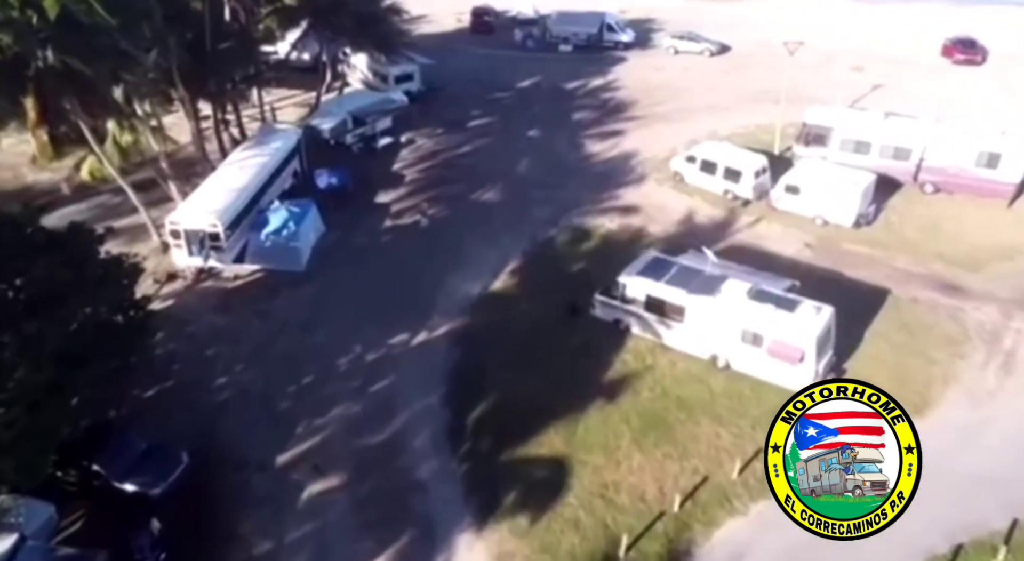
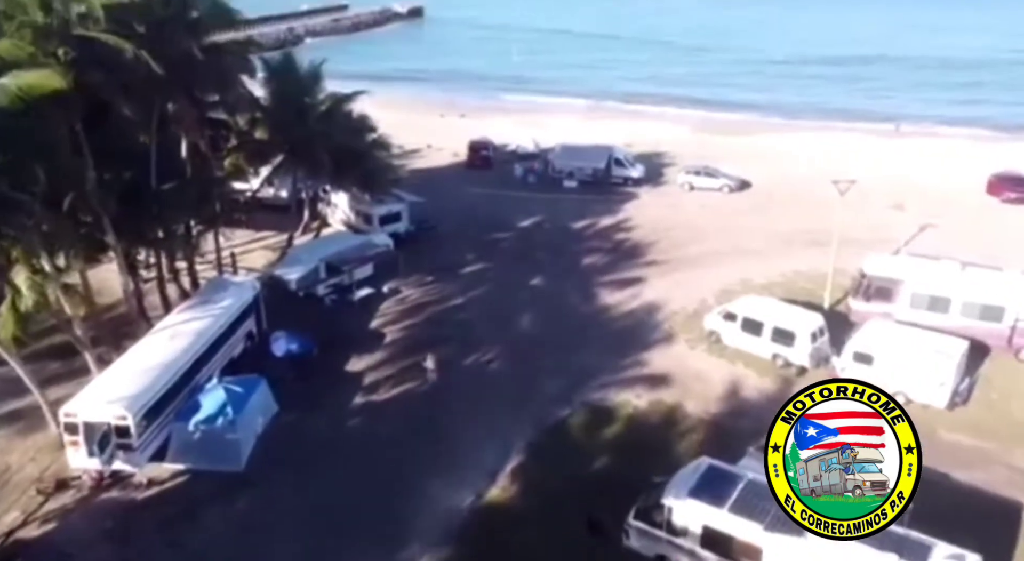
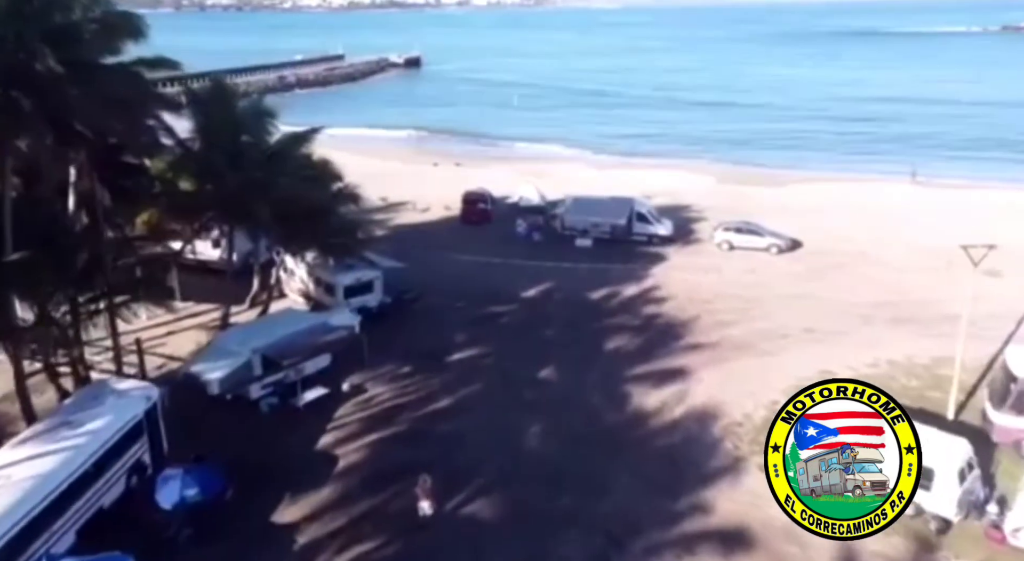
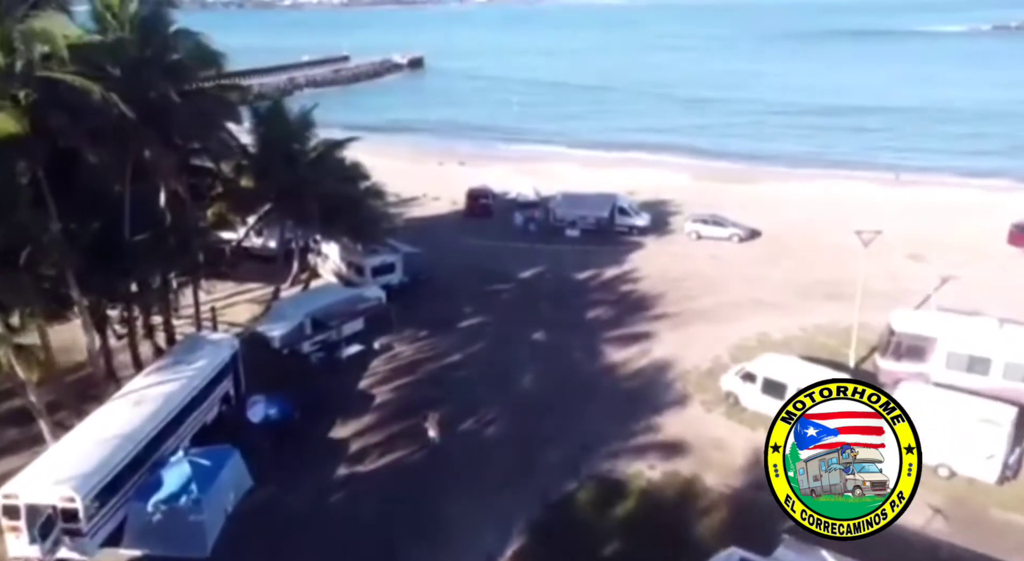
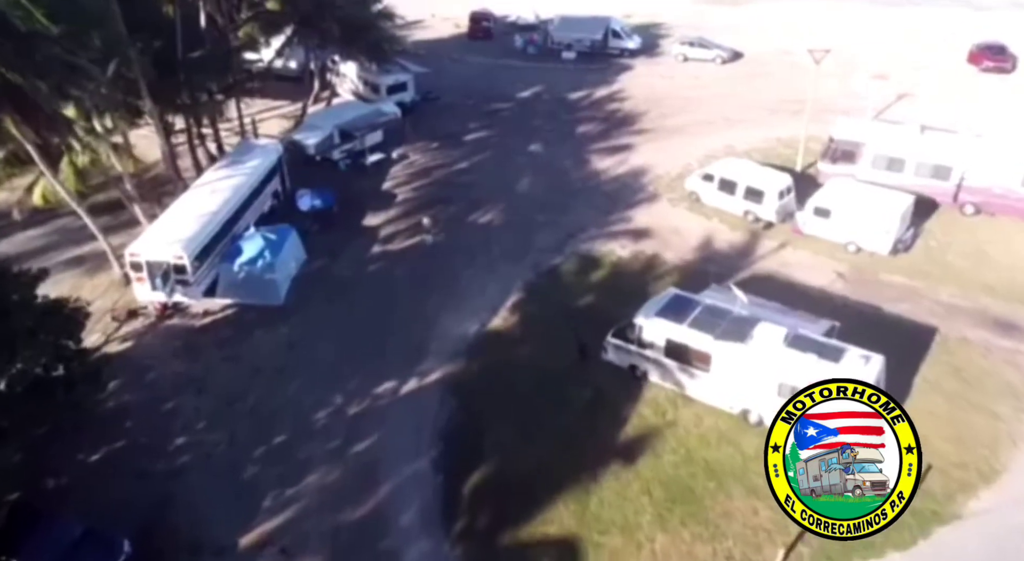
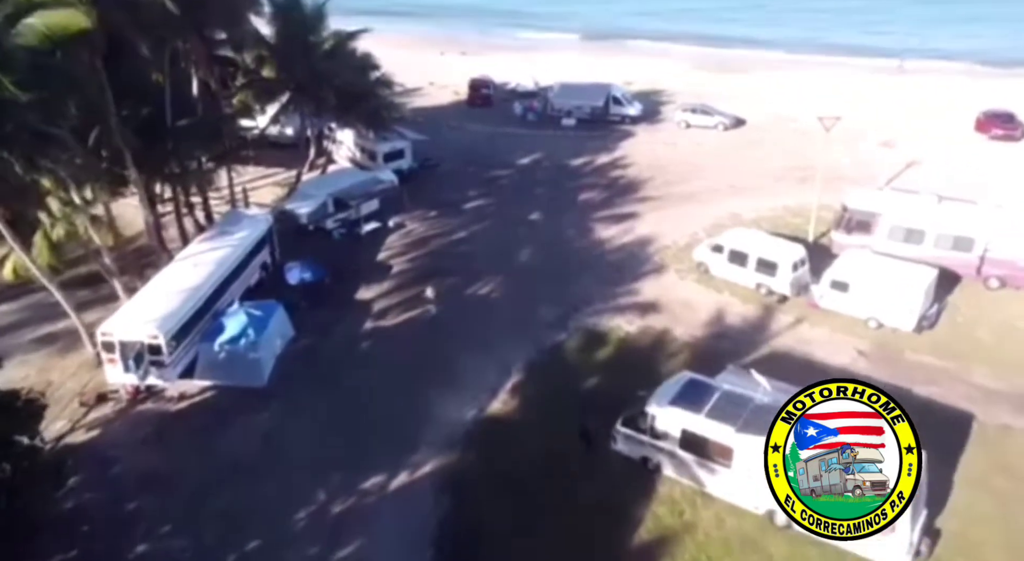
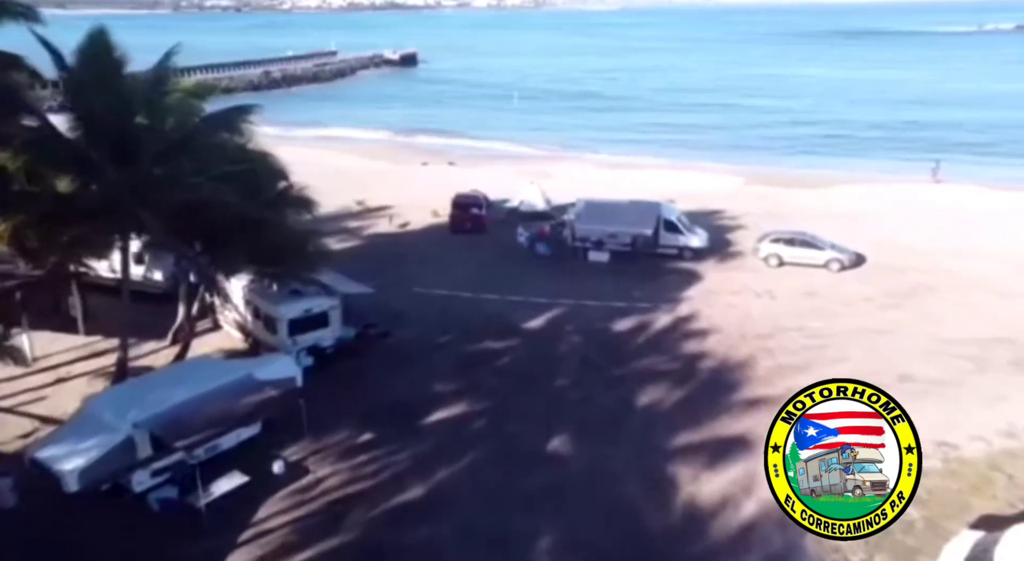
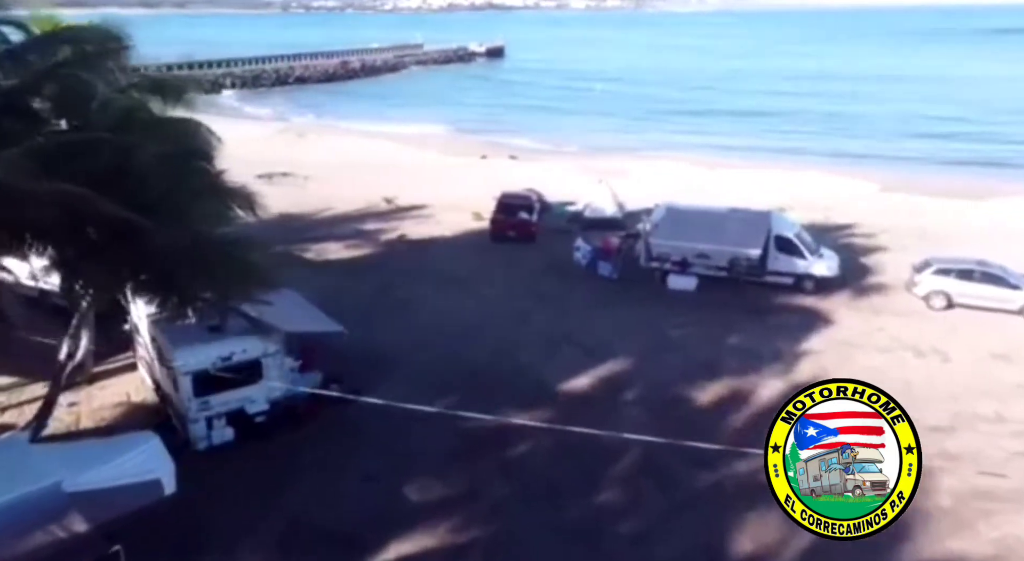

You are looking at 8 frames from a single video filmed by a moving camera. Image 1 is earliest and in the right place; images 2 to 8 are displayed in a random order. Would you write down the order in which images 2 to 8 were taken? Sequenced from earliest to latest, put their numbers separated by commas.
5, 6, 2, 4, 3, 7, 8
